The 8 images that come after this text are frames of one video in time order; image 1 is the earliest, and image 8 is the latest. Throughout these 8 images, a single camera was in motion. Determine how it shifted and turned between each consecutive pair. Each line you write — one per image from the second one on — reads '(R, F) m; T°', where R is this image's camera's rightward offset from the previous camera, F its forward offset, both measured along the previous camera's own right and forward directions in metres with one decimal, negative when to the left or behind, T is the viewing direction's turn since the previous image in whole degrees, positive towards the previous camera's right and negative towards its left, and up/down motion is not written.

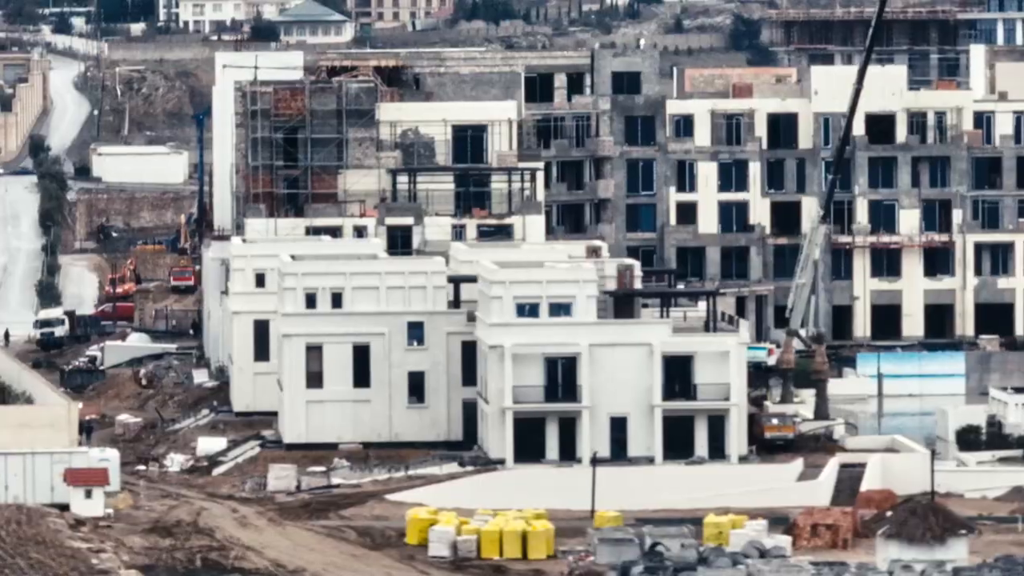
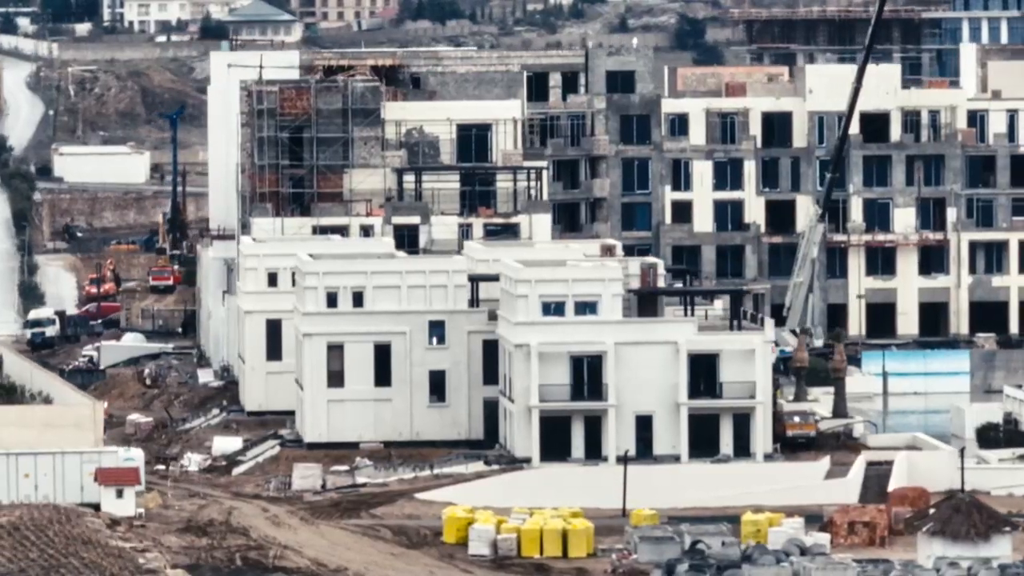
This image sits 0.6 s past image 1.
(-1.6, 0.0) m; +1°
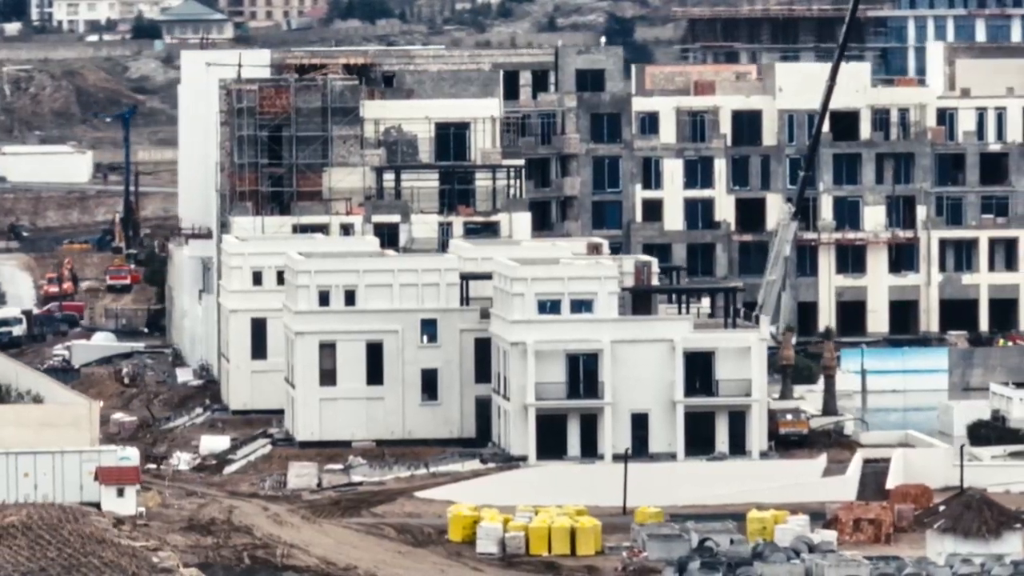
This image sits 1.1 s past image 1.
(-1.3, 0.0) m; +1°
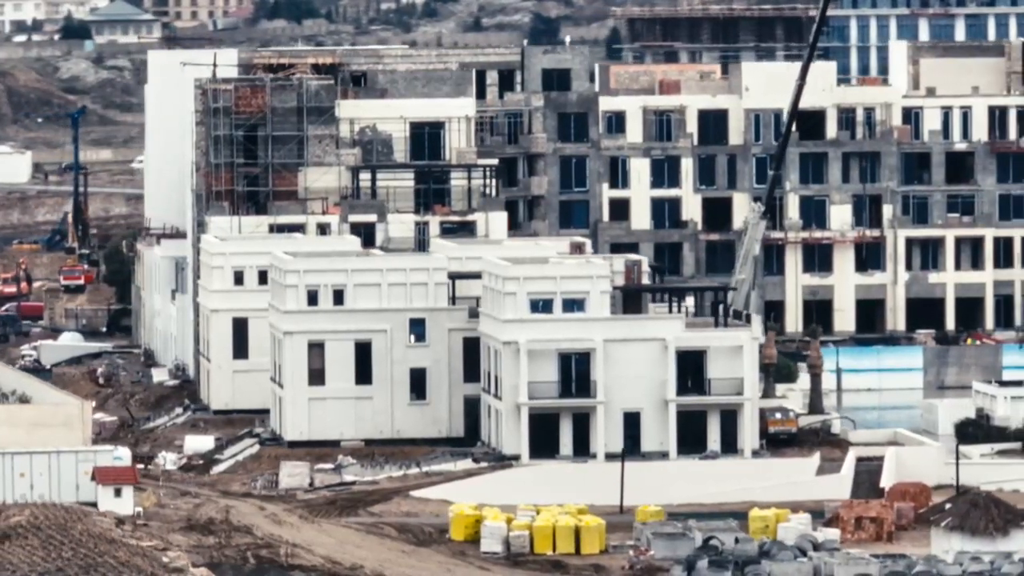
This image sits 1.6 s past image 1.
(-1.3, 0.0) m; +1°
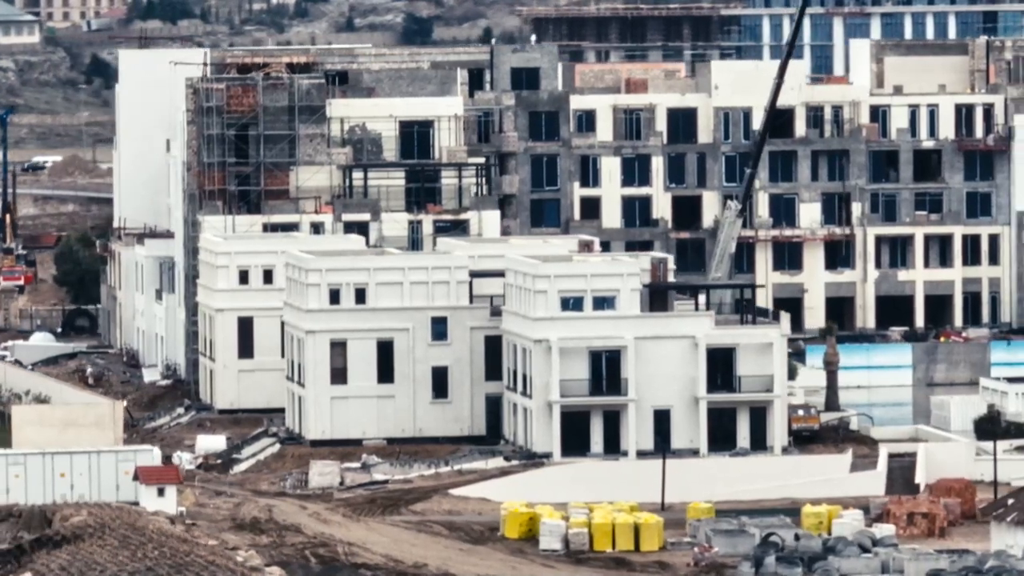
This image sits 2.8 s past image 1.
(-3.2, +0.1) m; +2°
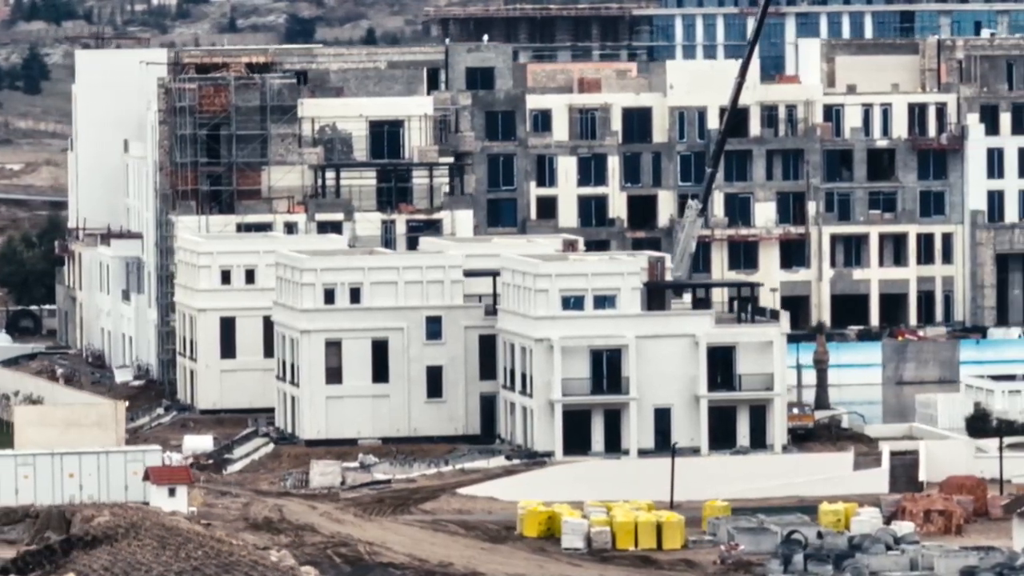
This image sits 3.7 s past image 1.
(-2.4, 0.0) m; +2°
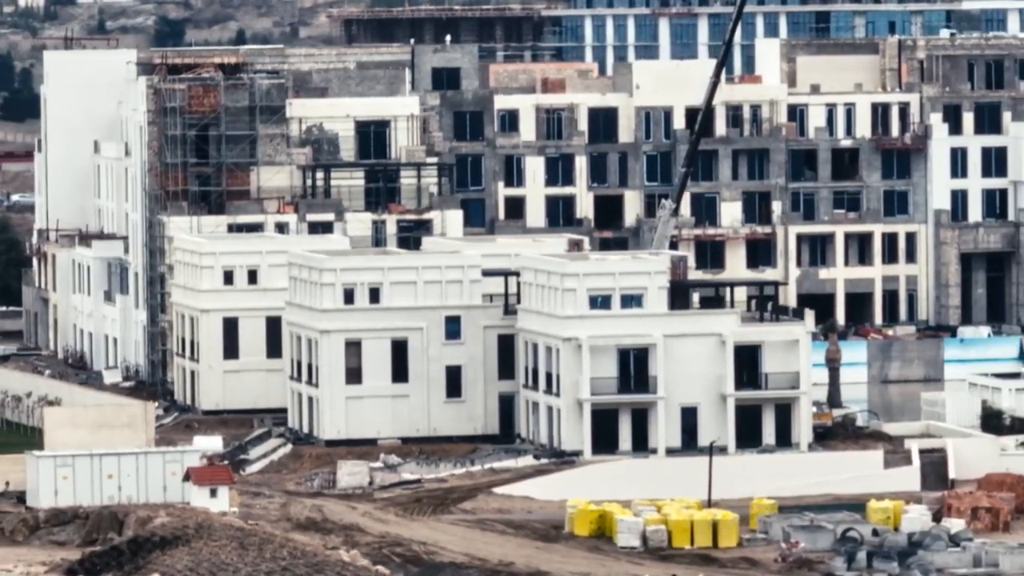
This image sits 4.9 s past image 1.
(-3.2, +0.1) m; +2°
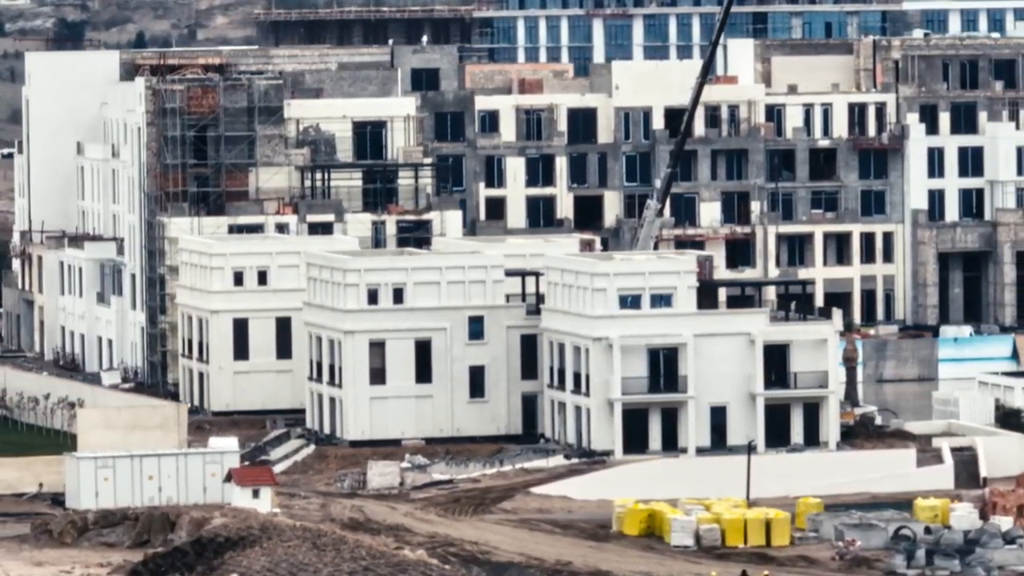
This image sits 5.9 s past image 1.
(-2.6, 0.0) m; +2°
